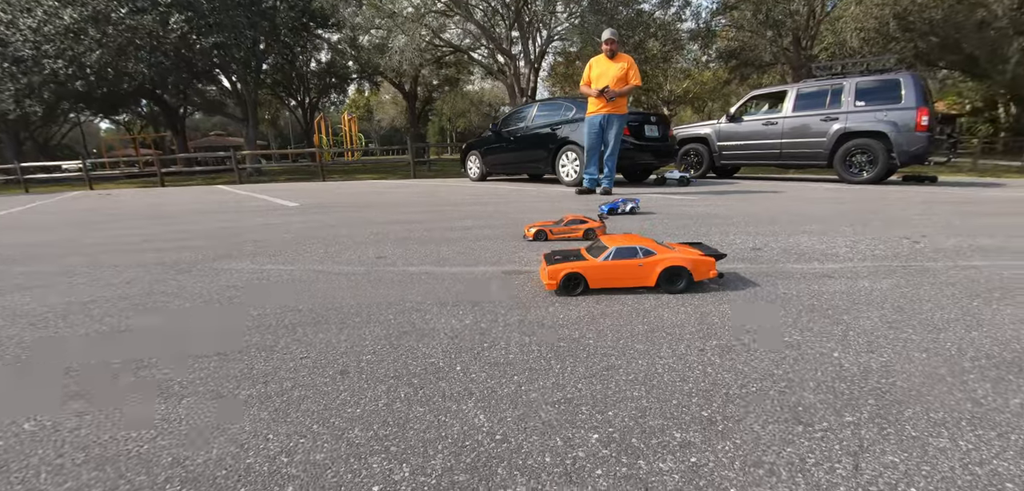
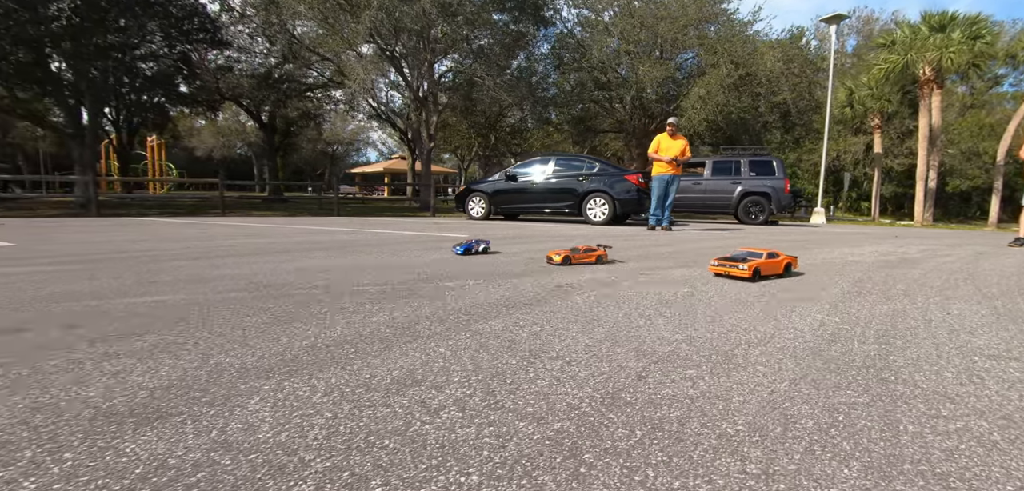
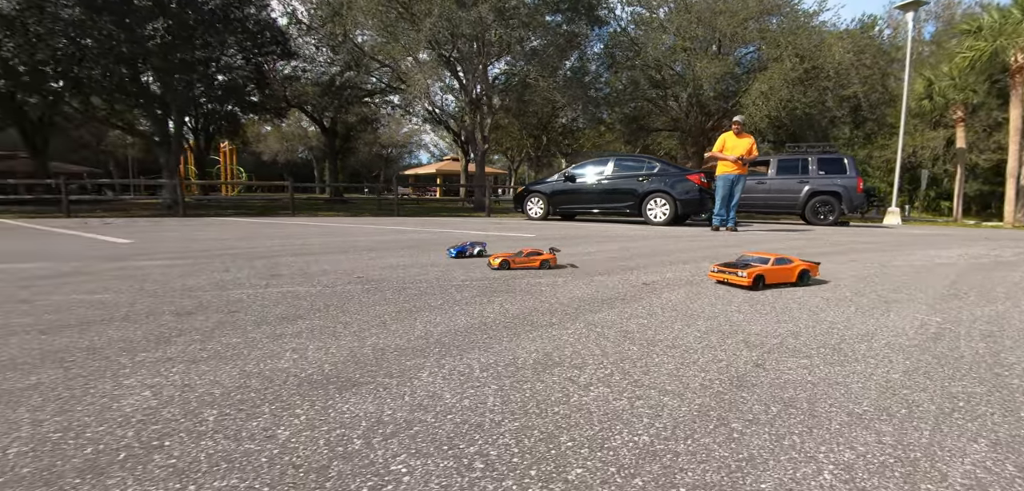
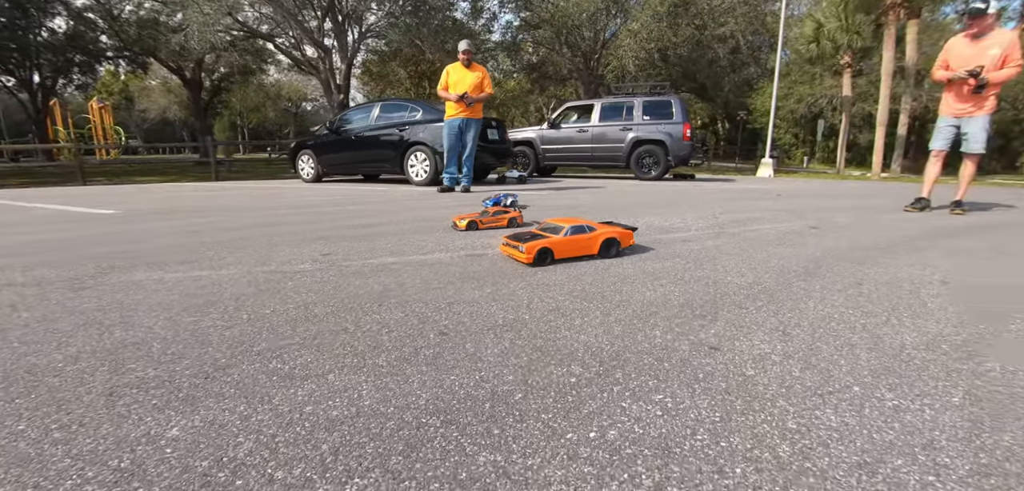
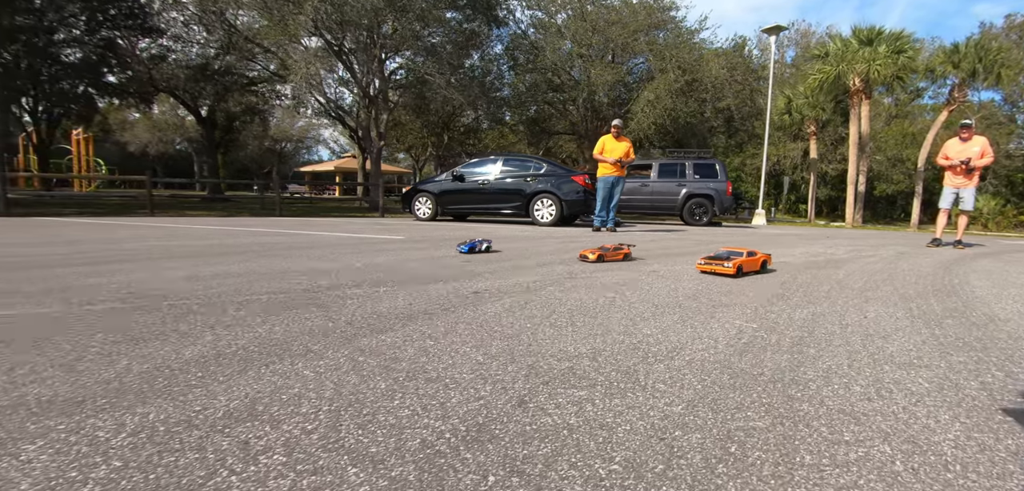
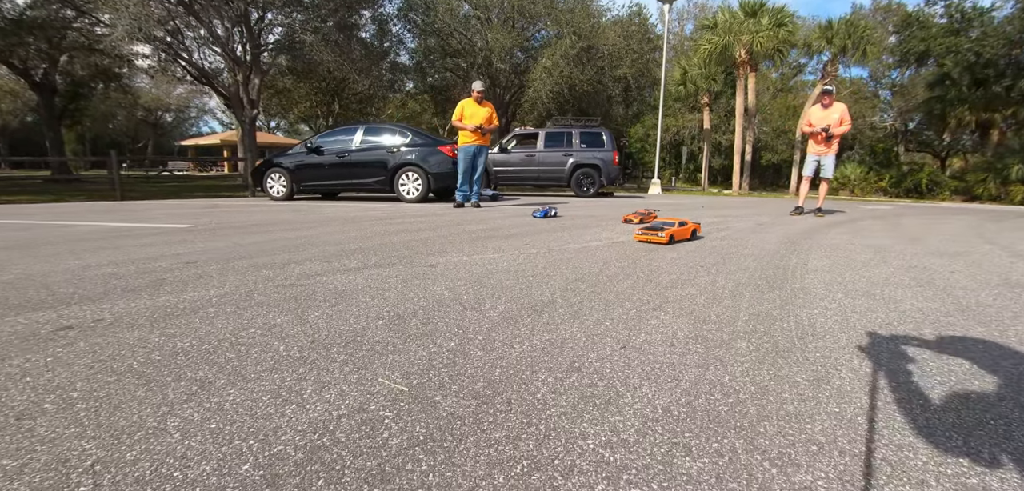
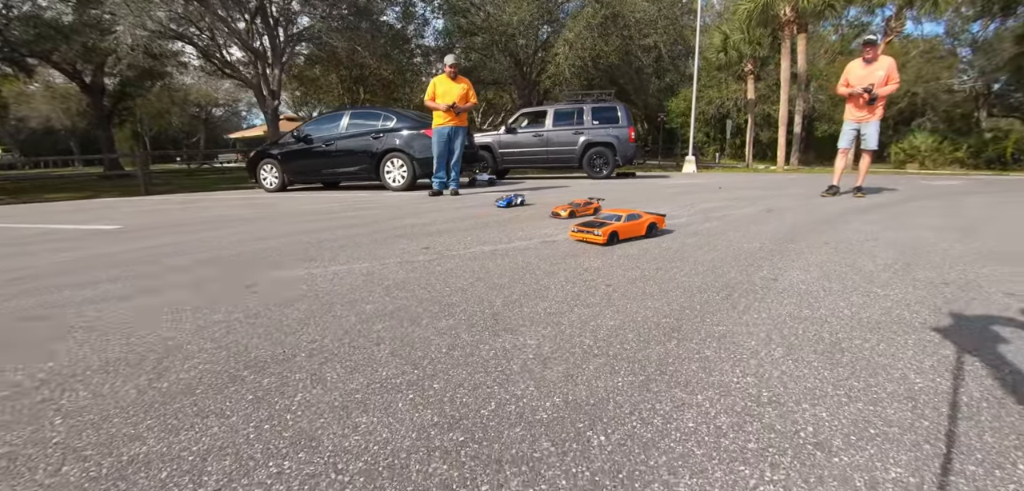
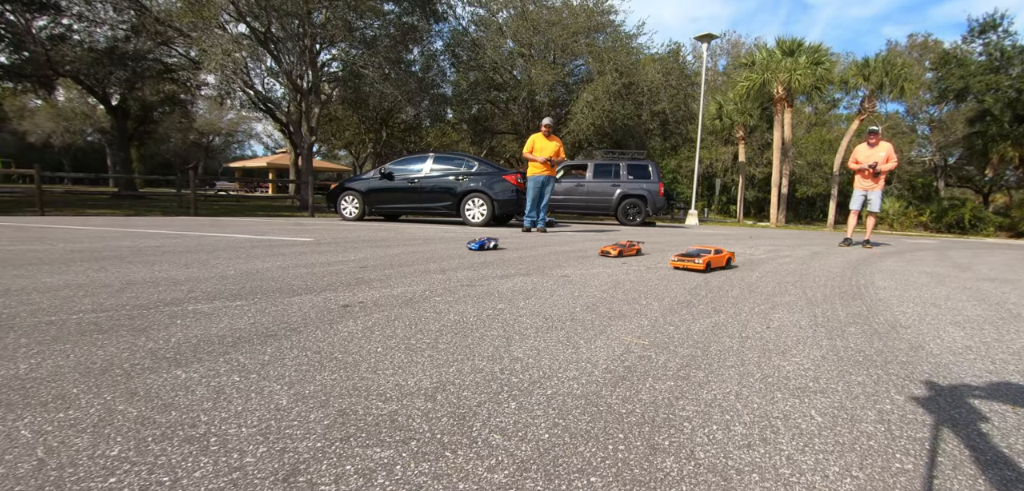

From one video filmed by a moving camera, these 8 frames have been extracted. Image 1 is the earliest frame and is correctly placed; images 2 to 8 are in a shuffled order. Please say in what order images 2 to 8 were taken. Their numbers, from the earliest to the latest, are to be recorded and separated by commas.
4, 7, 6, 8, 5, 2, 3
